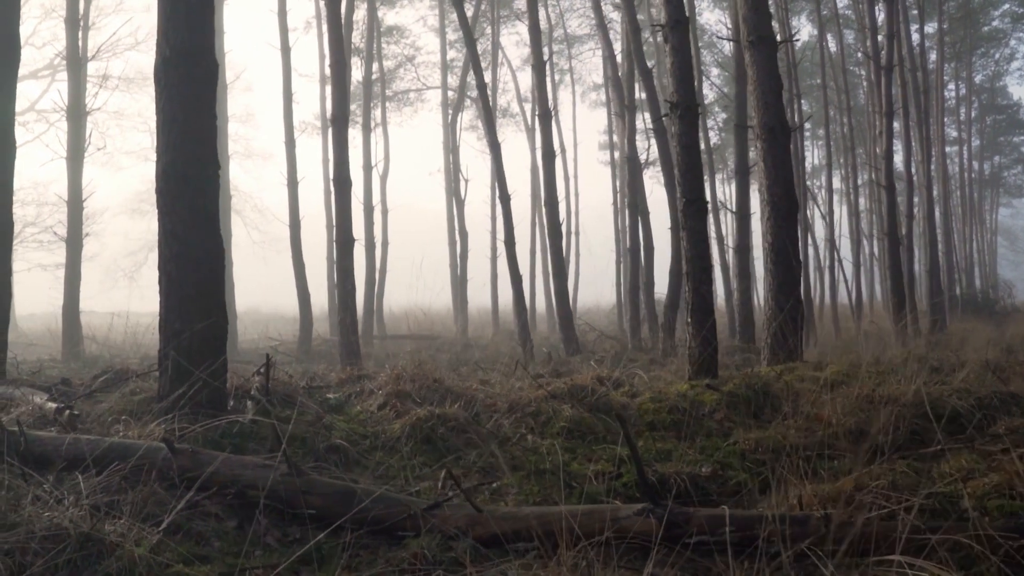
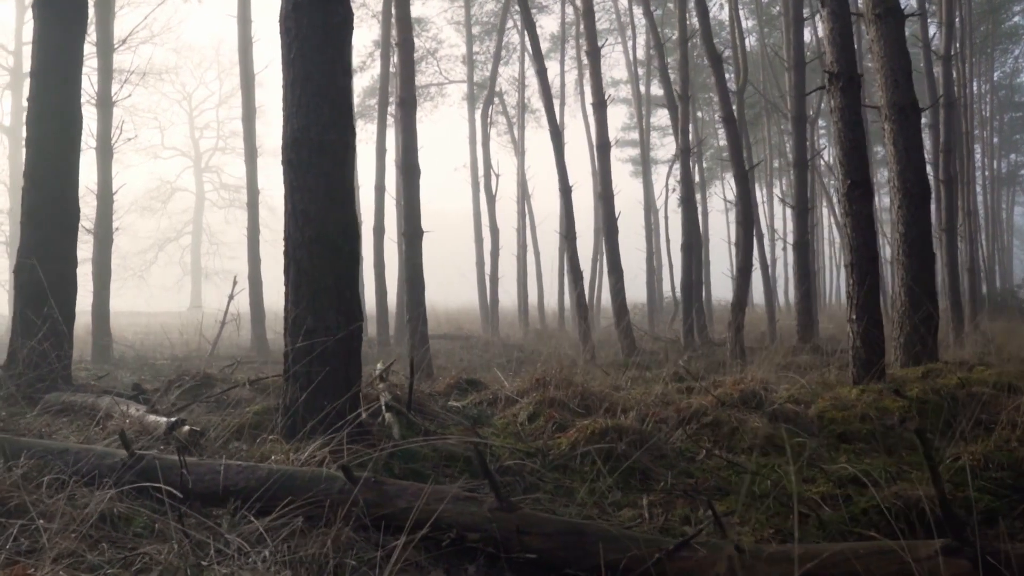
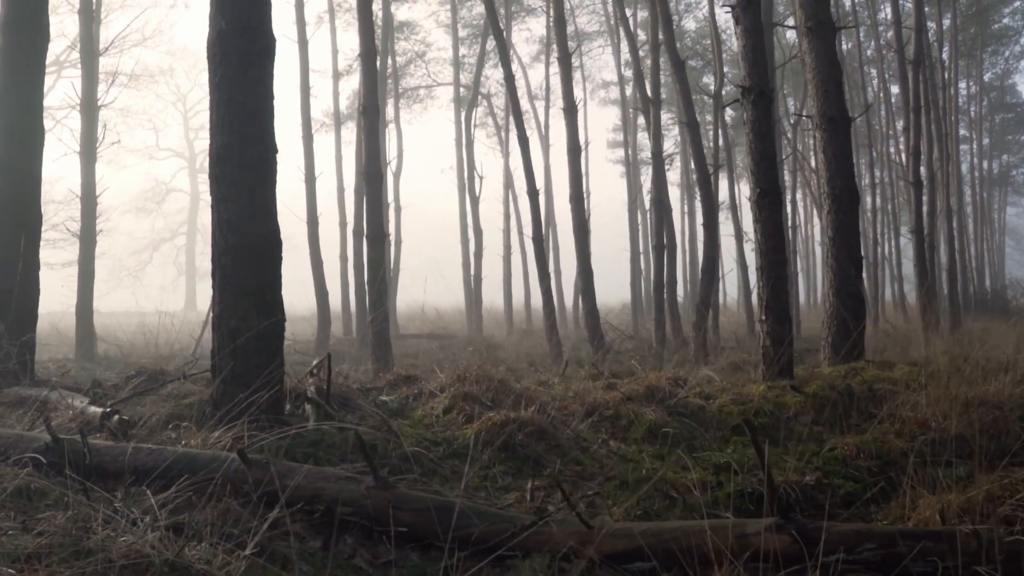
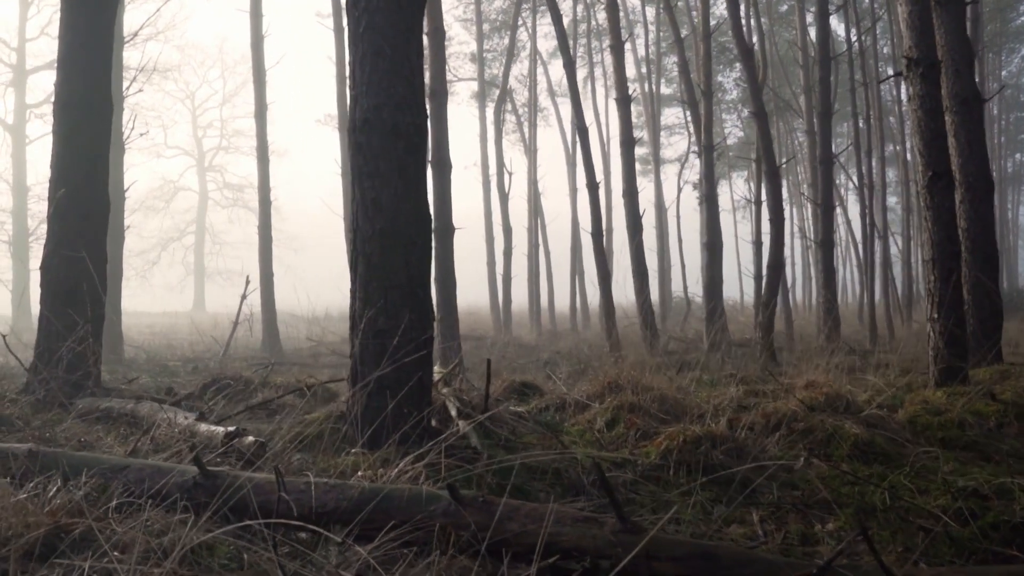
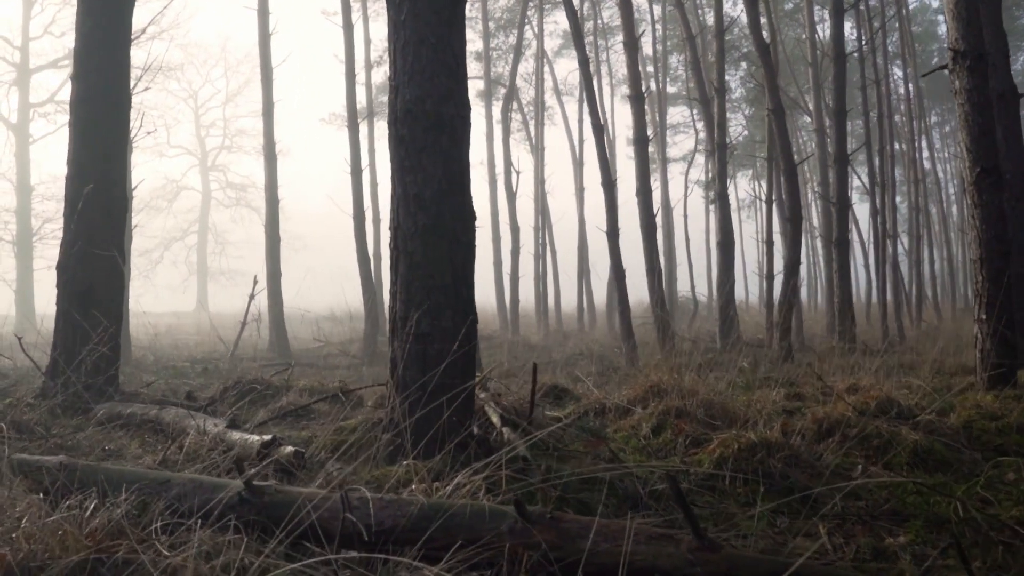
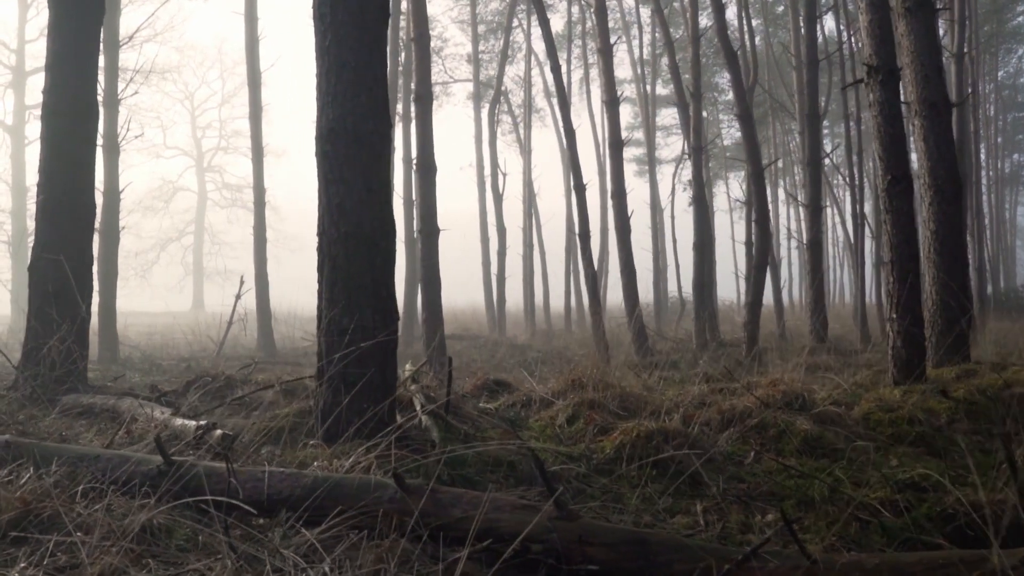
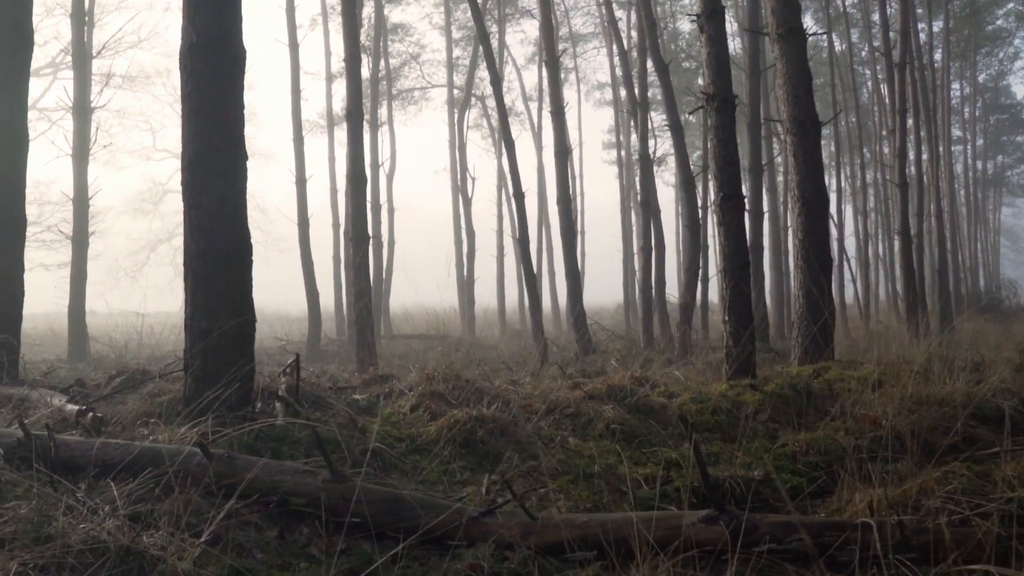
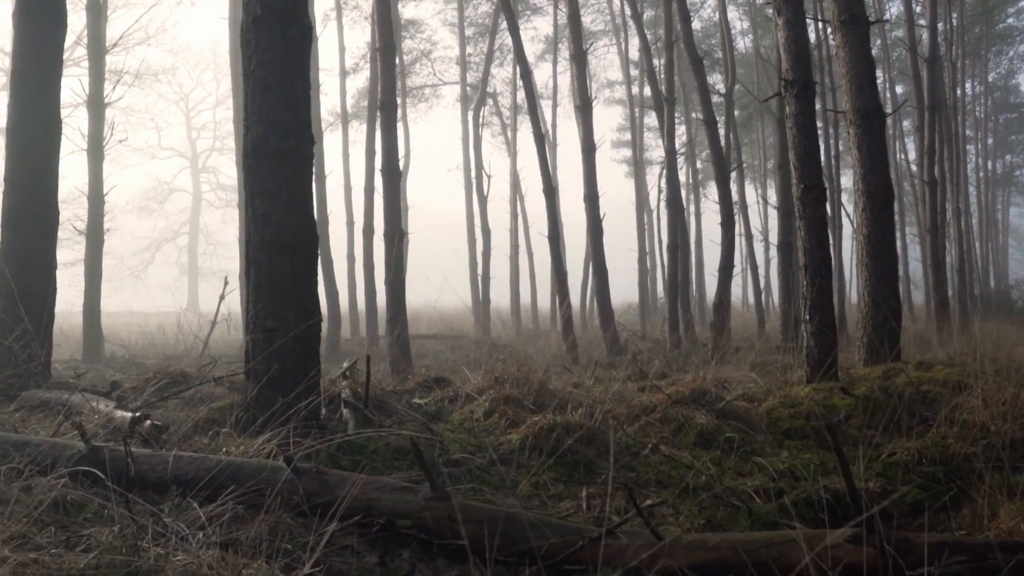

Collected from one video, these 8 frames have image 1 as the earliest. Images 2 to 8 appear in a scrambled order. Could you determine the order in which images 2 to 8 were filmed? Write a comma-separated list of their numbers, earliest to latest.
7, 3, 8, 2, 6, 4, 5
